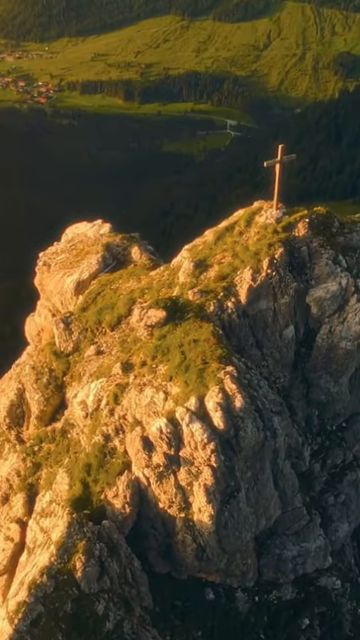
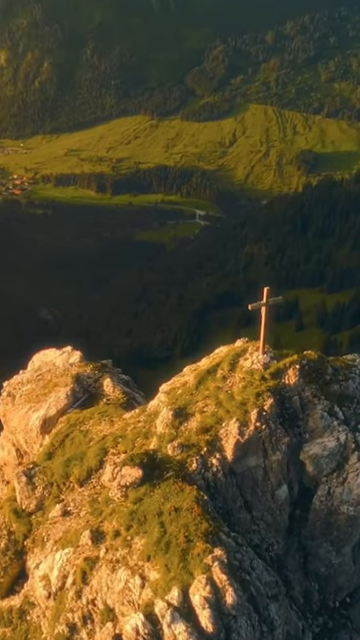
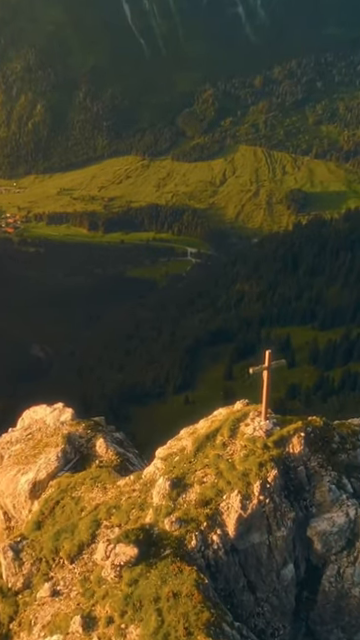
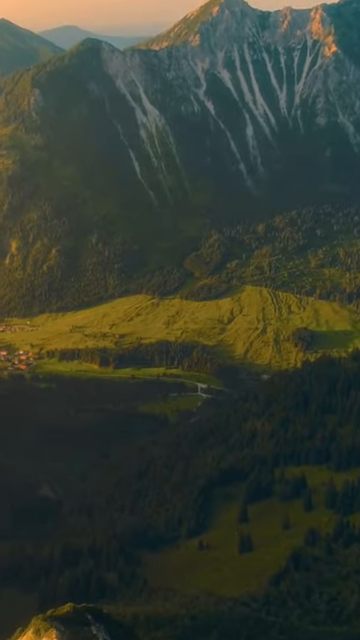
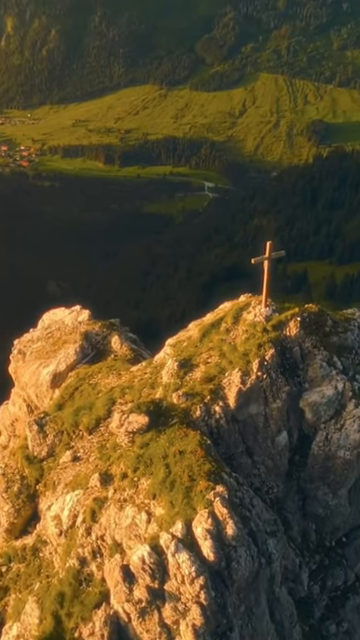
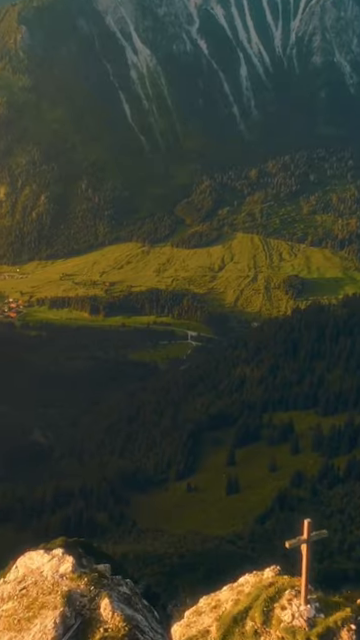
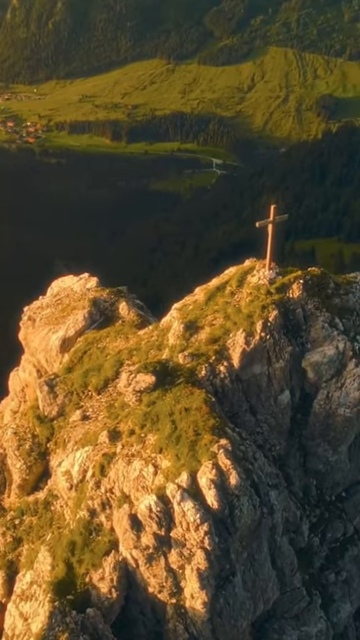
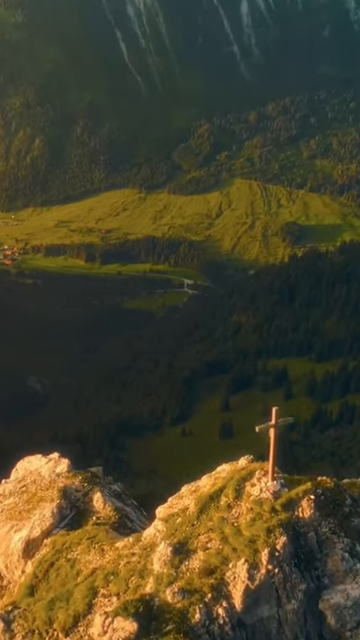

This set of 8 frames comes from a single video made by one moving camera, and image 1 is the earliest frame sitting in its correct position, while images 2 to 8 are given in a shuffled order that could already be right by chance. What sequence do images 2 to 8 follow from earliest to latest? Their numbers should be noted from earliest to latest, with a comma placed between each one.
7, 5, 2, 3, 8, 6, 4
